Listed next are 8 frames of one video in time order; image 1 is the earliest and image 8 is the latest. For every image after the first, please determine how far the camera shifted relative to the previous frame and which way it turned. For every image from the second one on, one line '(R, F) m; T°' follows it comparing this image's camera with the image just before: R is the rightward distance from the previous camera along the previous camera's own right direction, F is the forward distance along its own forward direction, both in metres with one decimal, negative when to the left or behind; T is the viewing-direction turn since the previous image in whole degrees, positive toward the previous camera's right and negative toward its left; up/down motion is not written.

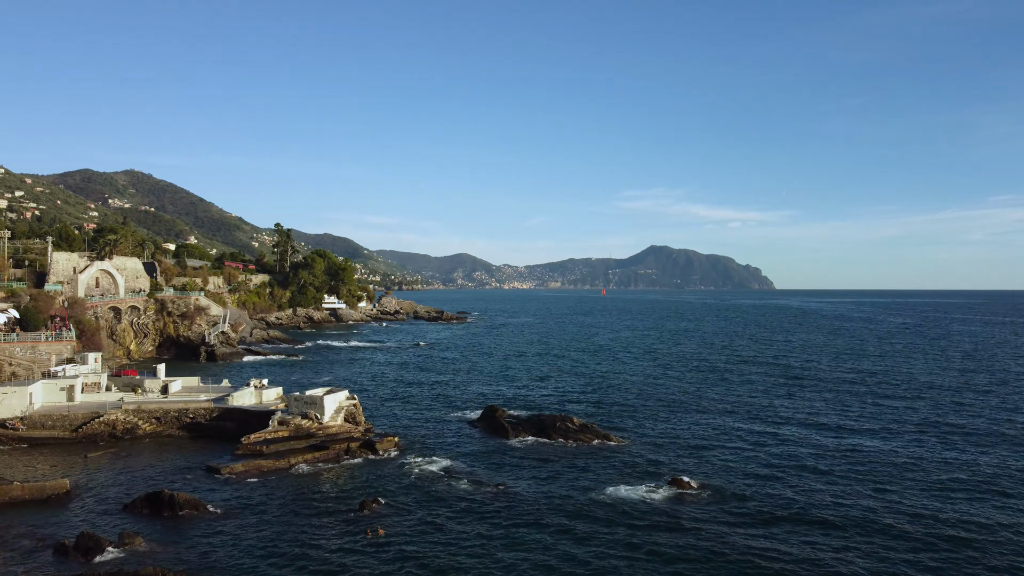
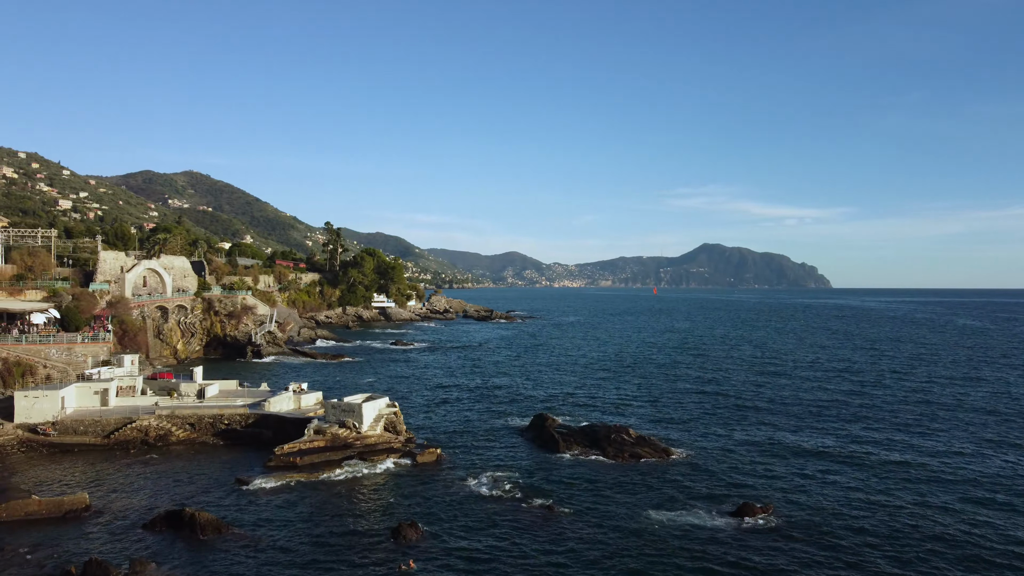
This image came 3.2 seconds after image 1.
(0.0, +2.4) m; -4°
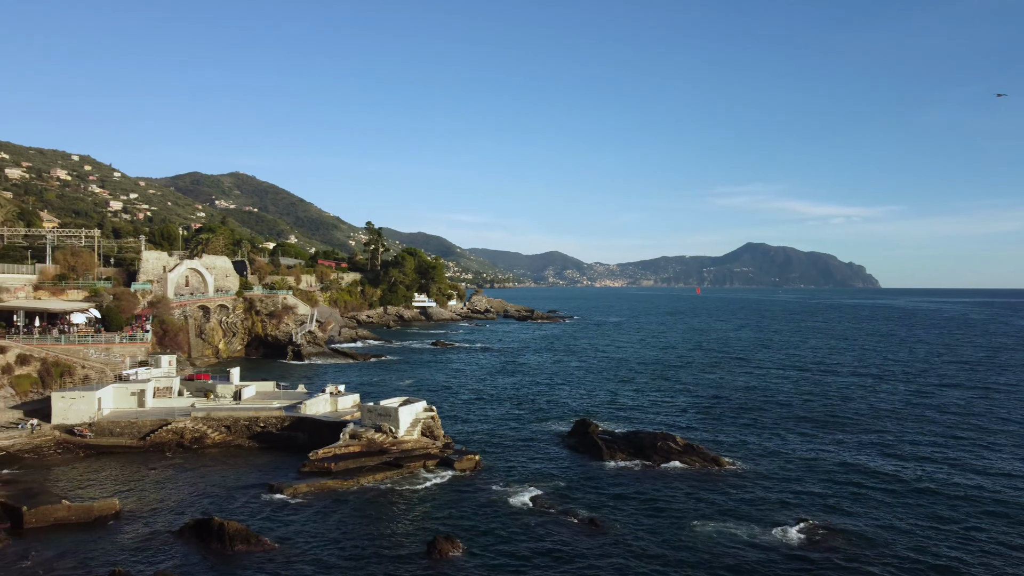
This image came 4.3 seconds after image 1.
(0.0, +1.2) m; -3°
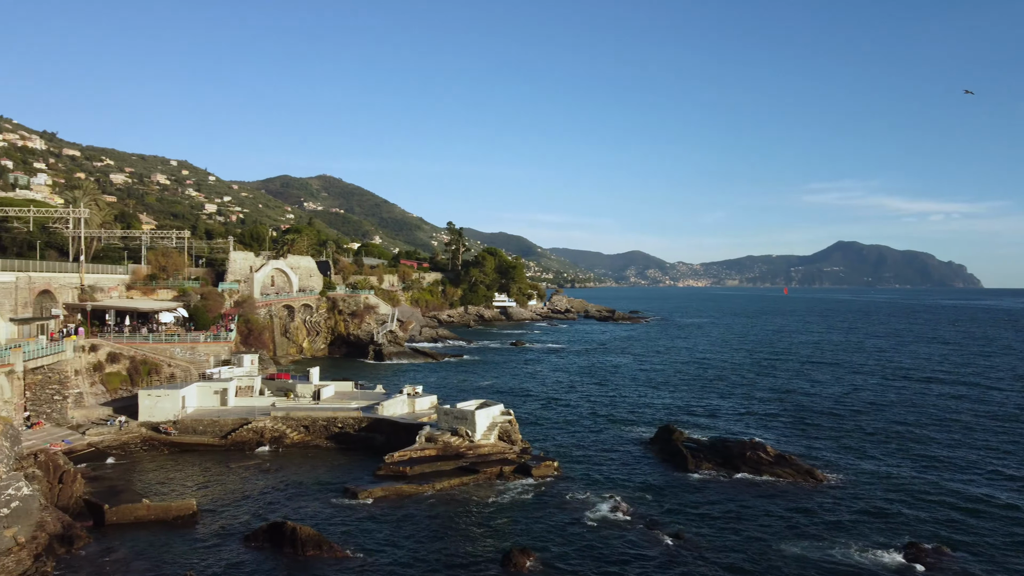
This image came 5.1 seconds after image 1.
(0.0, +1.0) m; -6°
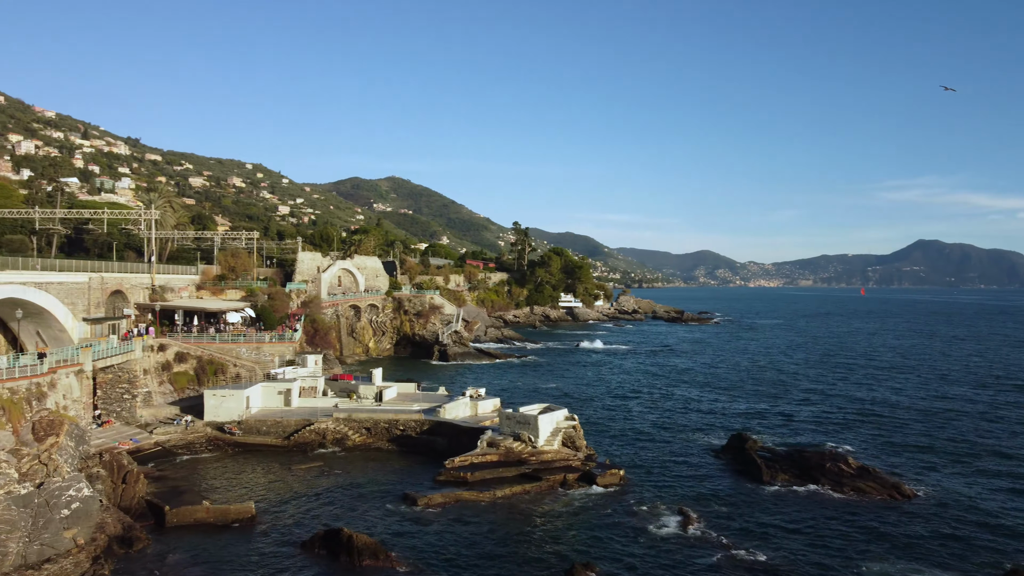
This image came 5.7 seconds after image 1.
(+0.1, +0.9) m; -5°
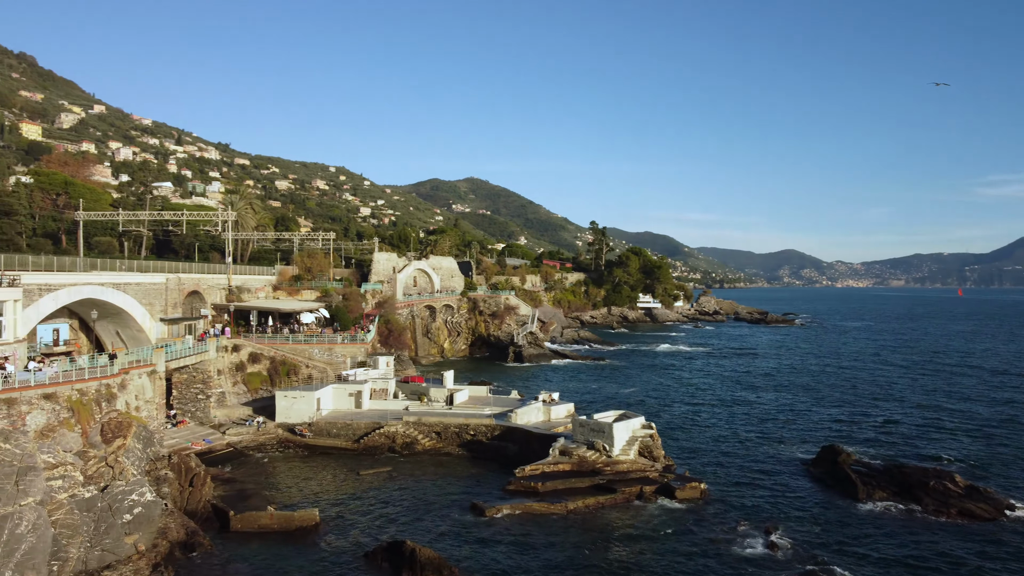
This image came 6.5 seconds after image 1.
(+0.1, +1.2) m; -6°
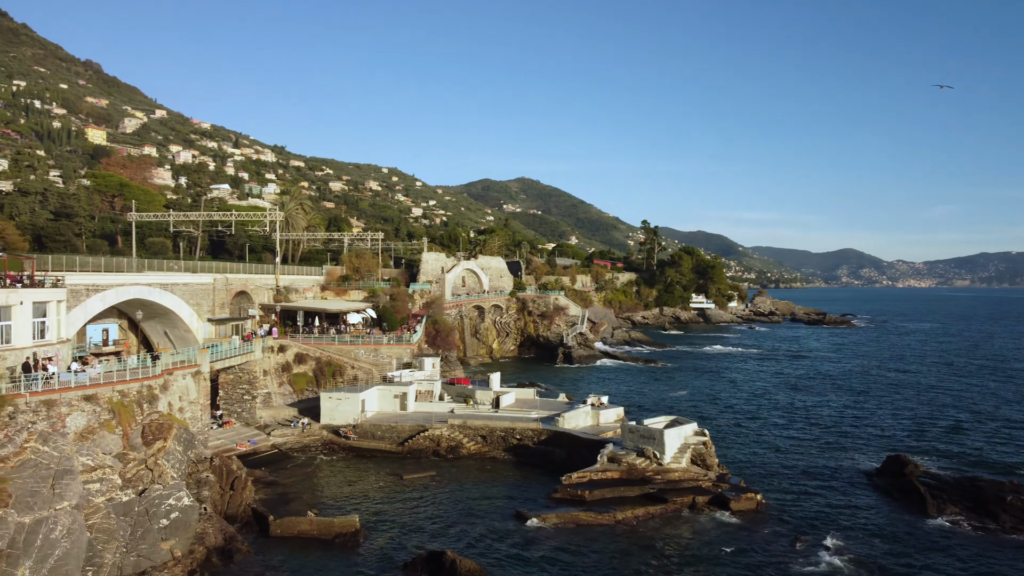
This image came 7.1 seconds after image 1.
(+0.1, +0.8) m; -4°
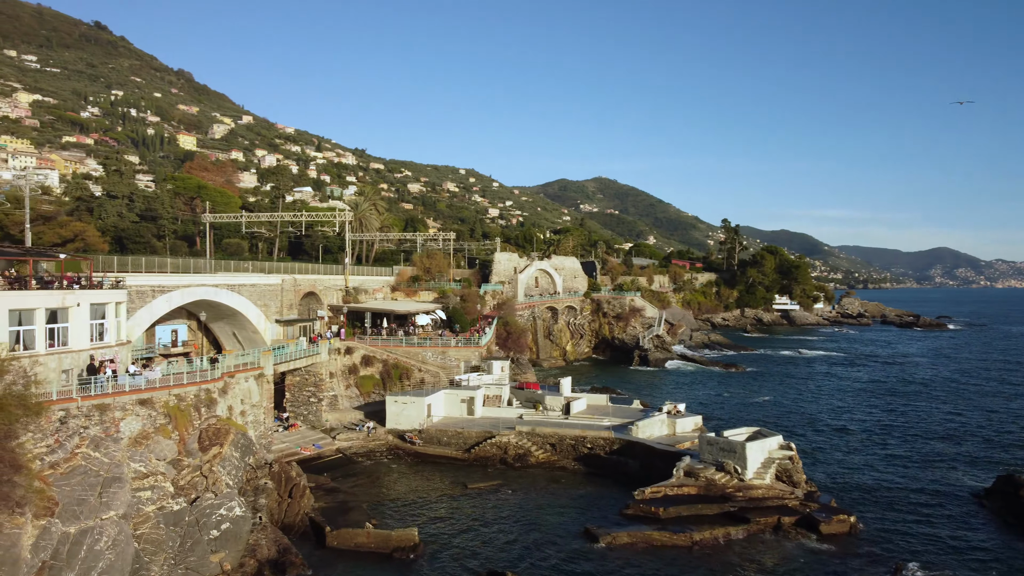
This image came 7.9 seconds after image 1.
(+0.2, +1.4) m; -5°
